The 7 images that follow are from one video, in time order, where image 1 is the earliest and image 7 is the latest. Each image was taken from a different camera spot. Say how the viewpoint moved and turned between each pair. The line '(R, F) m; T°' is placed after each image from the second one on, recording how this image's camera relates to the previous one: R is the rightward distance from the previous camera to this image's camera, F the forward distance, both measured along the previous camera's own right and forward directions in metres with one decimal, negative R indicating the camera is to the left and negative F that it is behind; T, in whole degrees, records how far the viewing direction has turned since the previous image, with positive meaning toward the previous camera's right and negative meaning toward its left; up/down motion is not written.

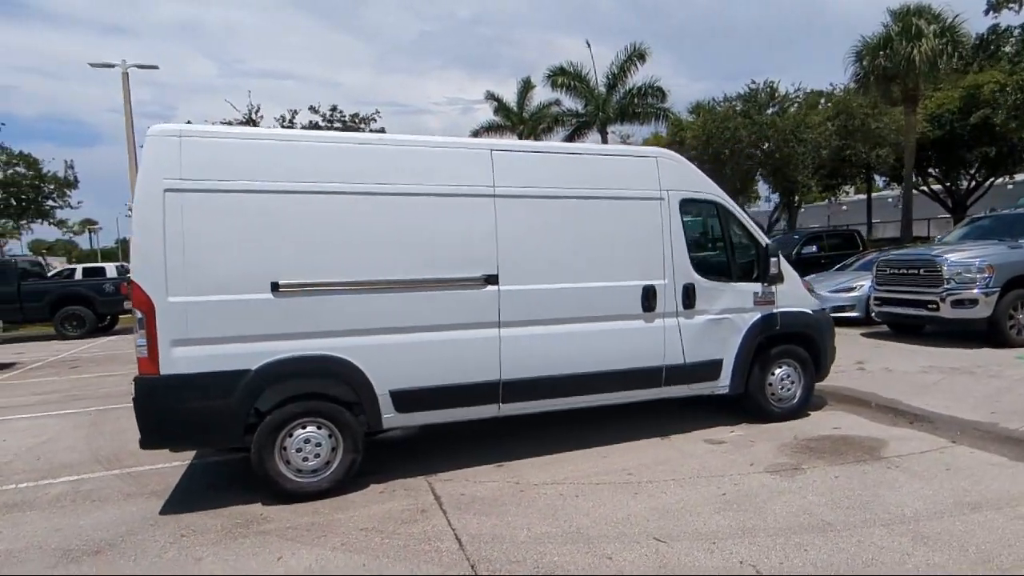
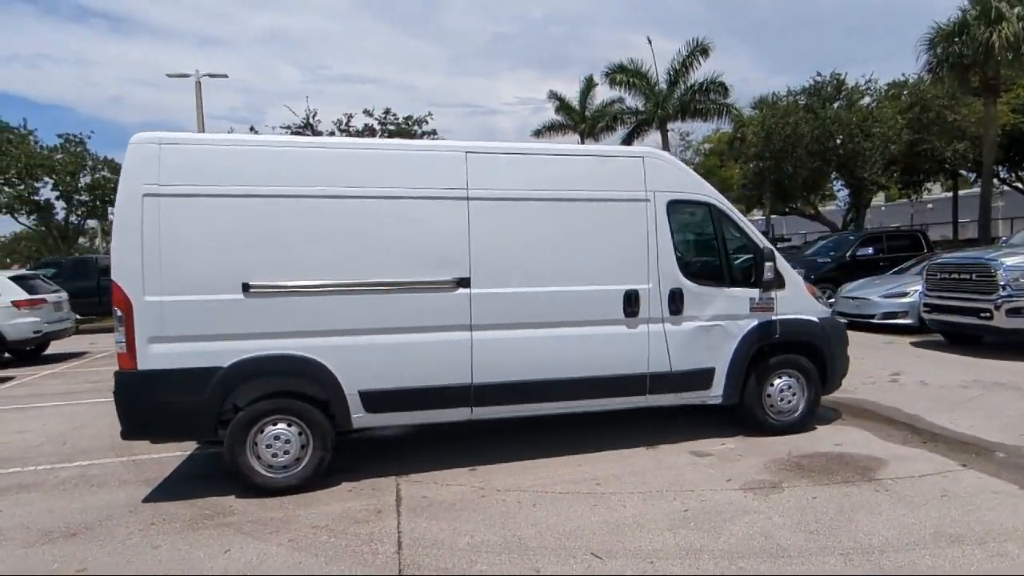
(+1.0, +0.1) m; -7°
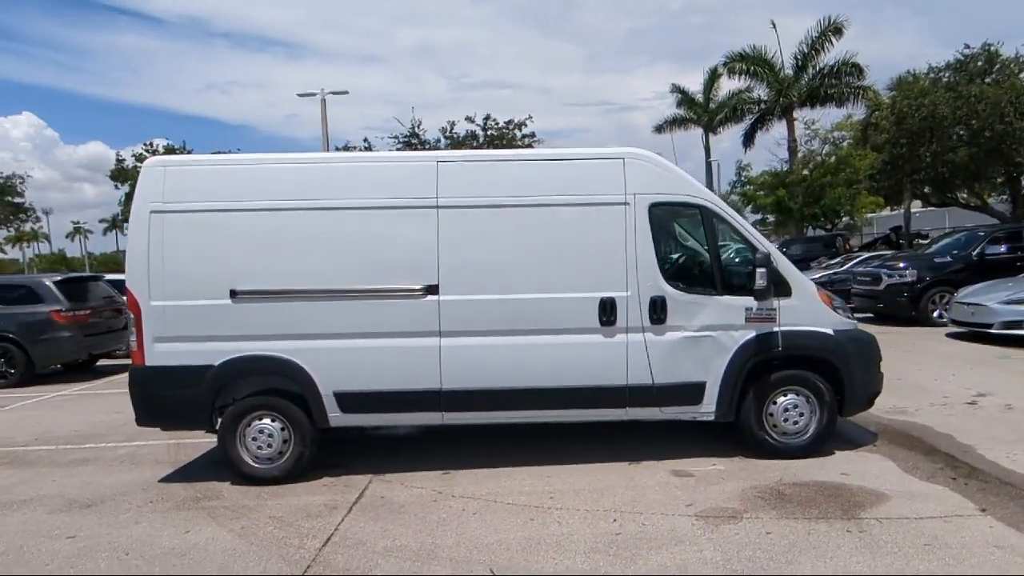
(+1.7, +0.2) m; -13°
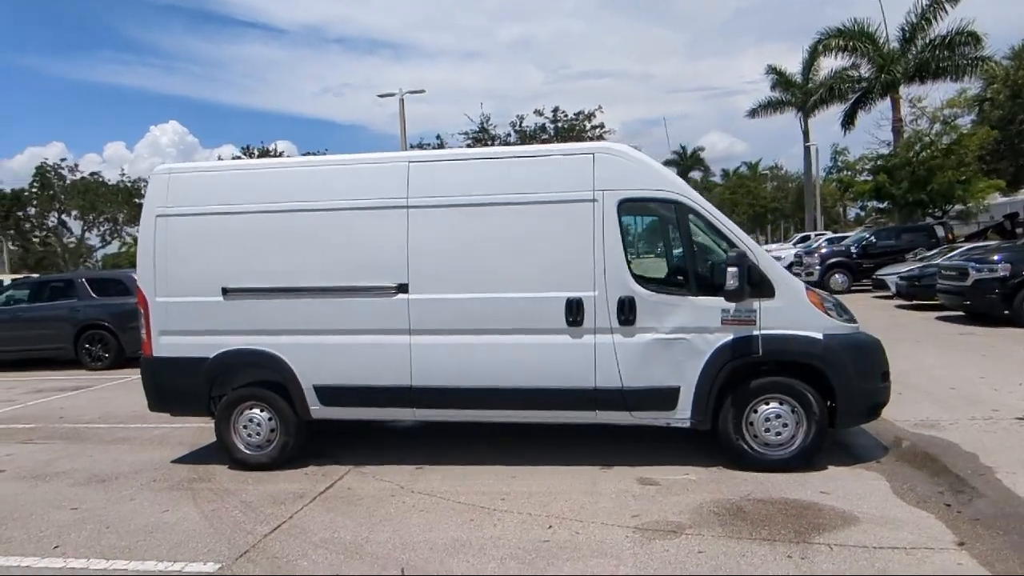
(+1.3, +0.1) m; -9°
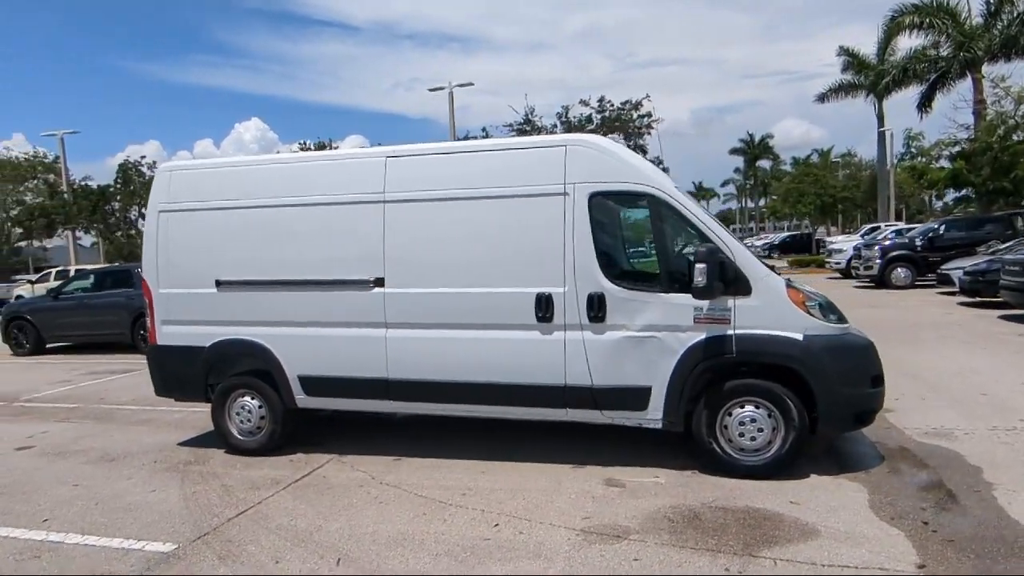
(+0.9, +0.1) m; -6°
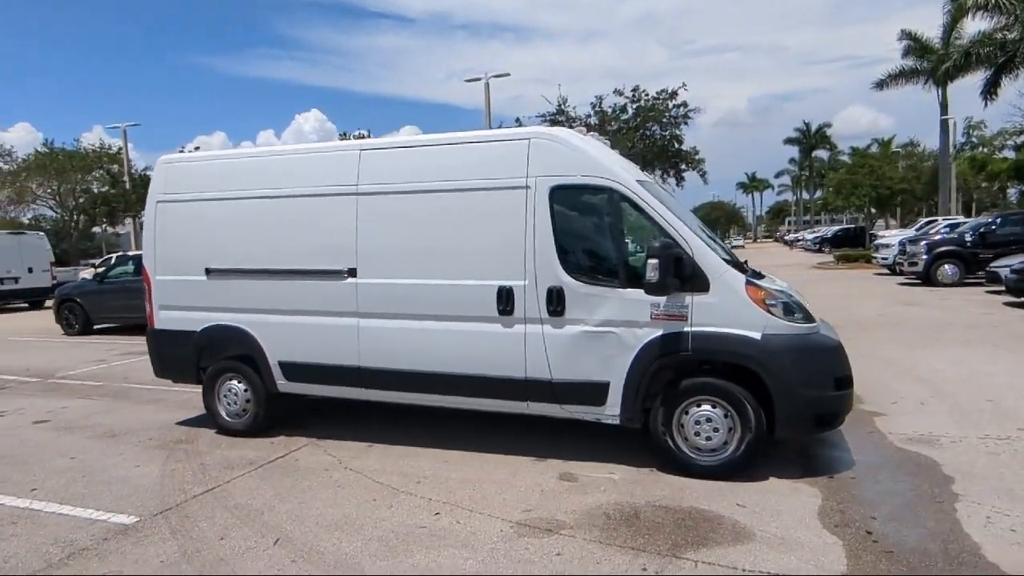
(+0.8, 0.0) m; -5°
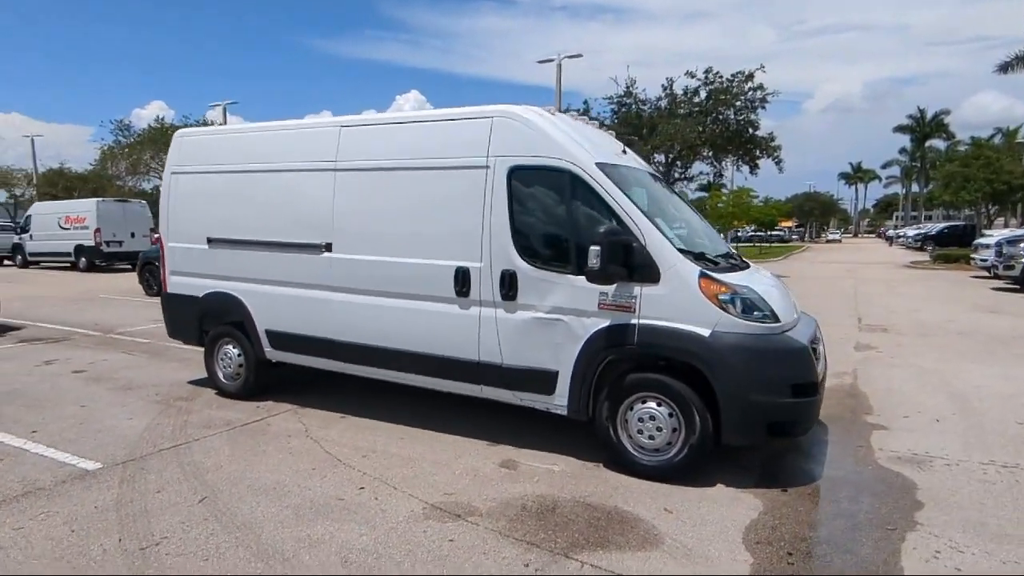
(+1.2, +0.2) m; -8°
